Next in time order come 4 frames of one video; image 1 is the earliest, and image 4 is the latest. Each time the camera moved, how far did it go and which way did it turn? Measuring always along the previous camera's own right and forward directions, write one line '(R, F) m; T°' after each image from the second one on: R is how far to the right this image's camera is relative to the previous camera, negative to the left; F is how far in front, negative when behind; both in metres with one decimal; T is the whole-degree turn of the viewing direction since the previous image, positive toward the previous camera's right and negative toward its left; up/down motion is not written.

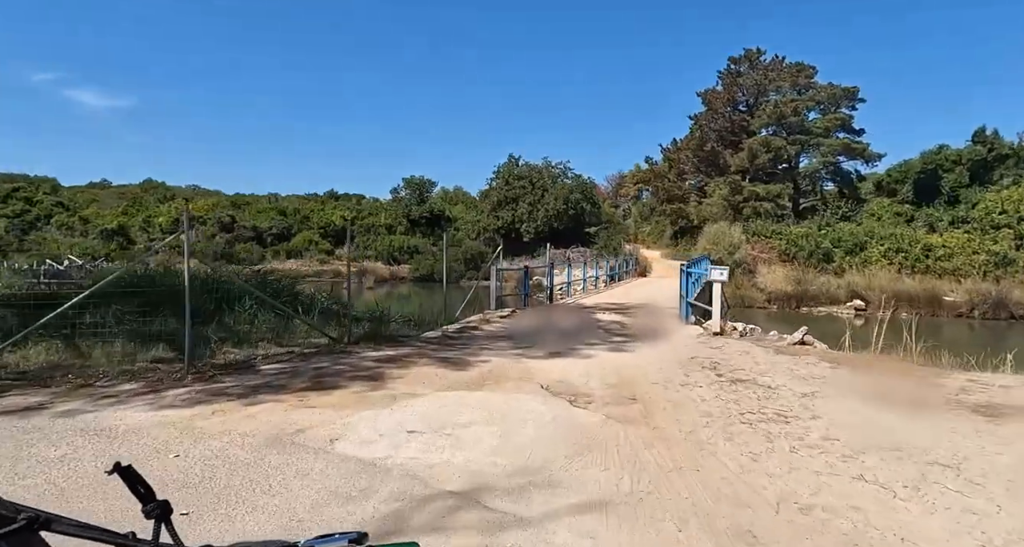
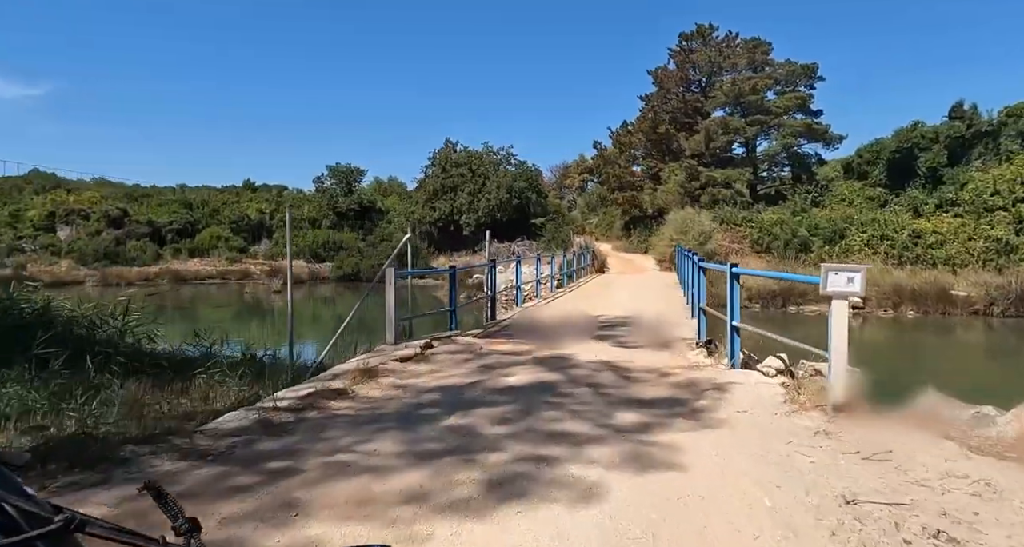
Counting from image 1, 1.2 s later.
(+0.3, +4.2) m; +5°
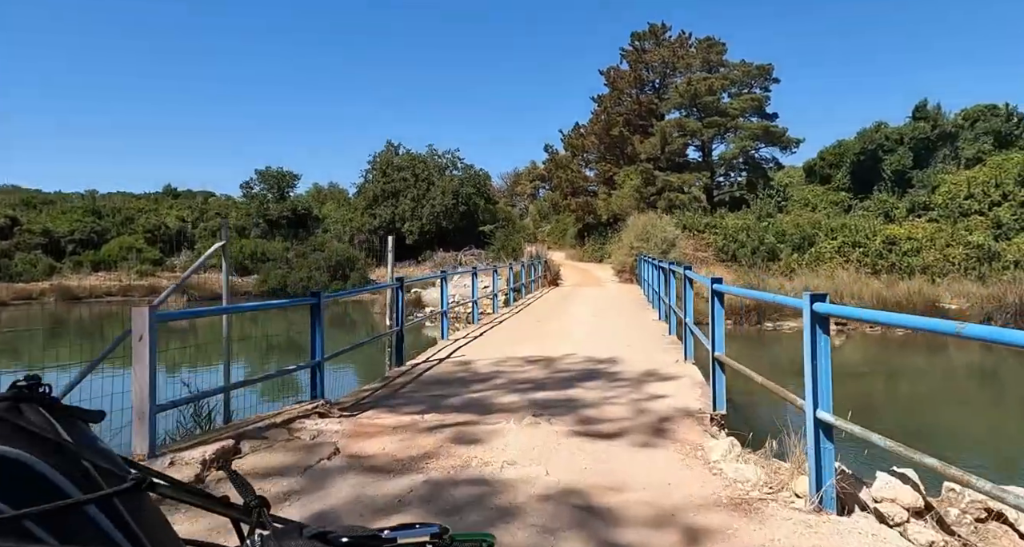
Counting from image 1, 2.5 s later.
(+0.4, +2.7) m; +4°
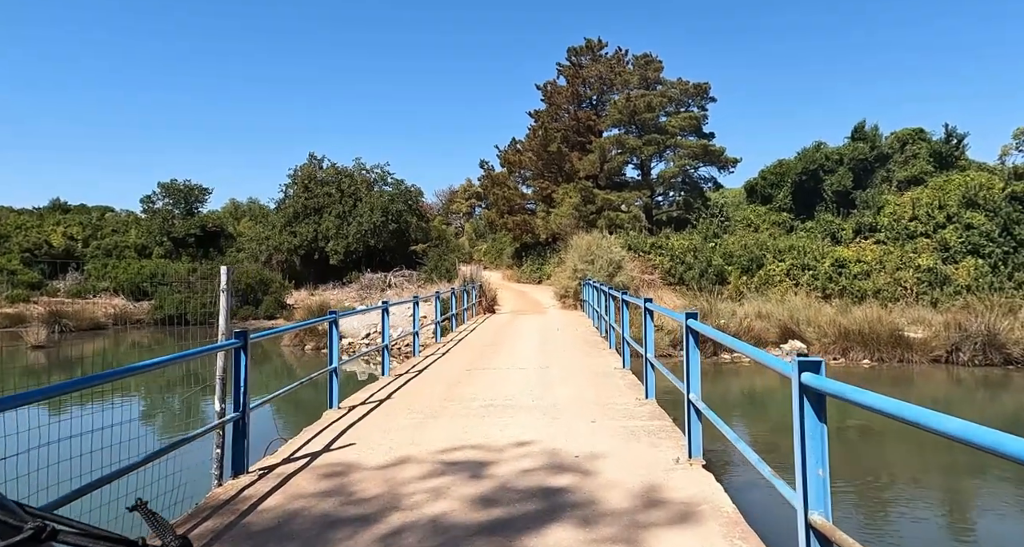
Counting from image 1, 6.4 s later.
(+0.2, +2.2) m; +6°
